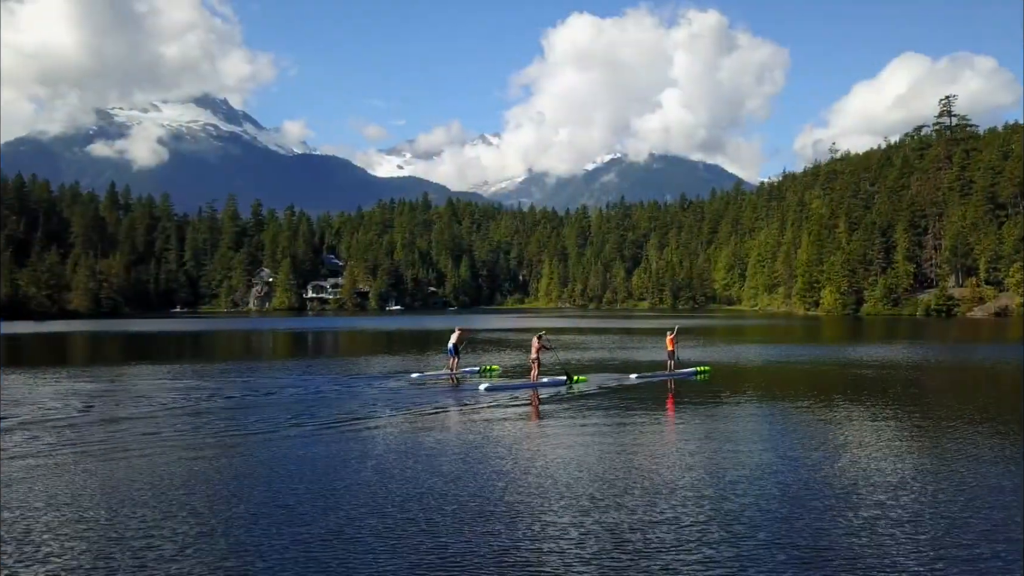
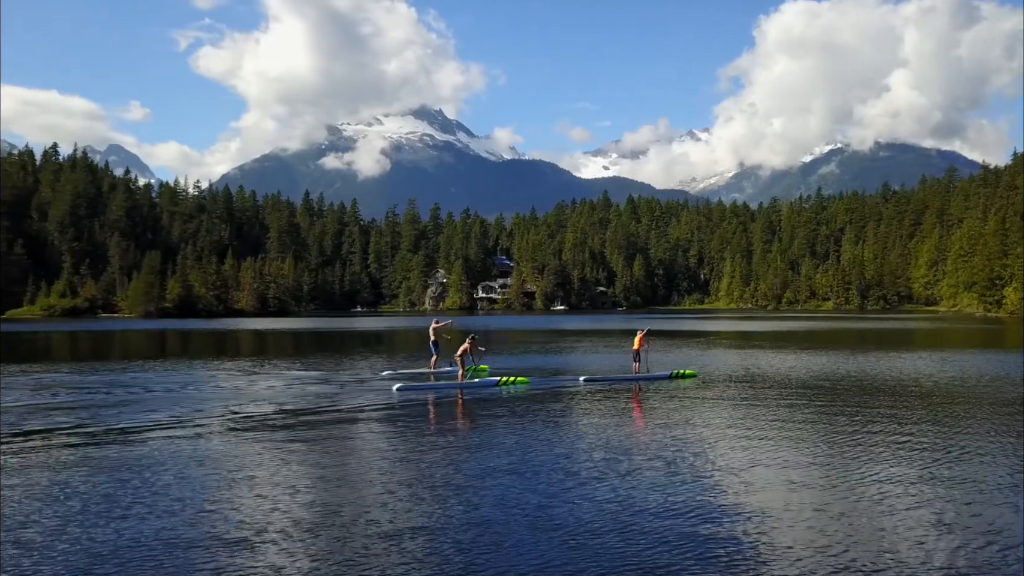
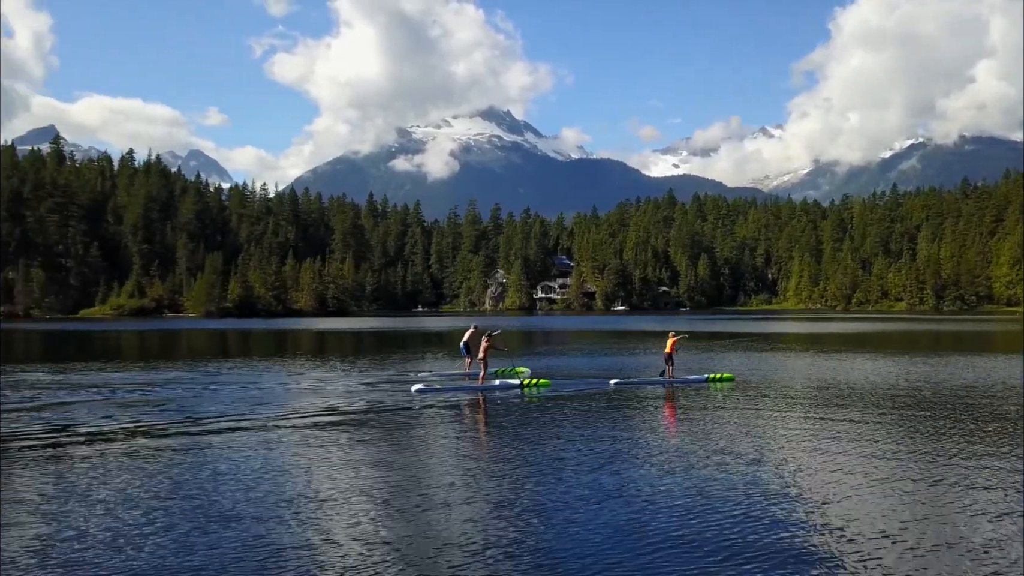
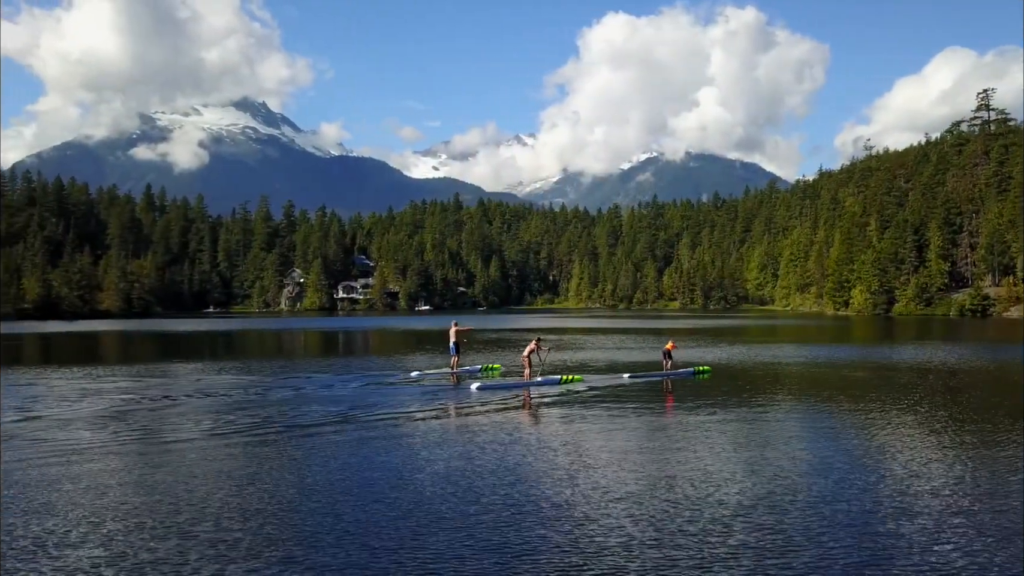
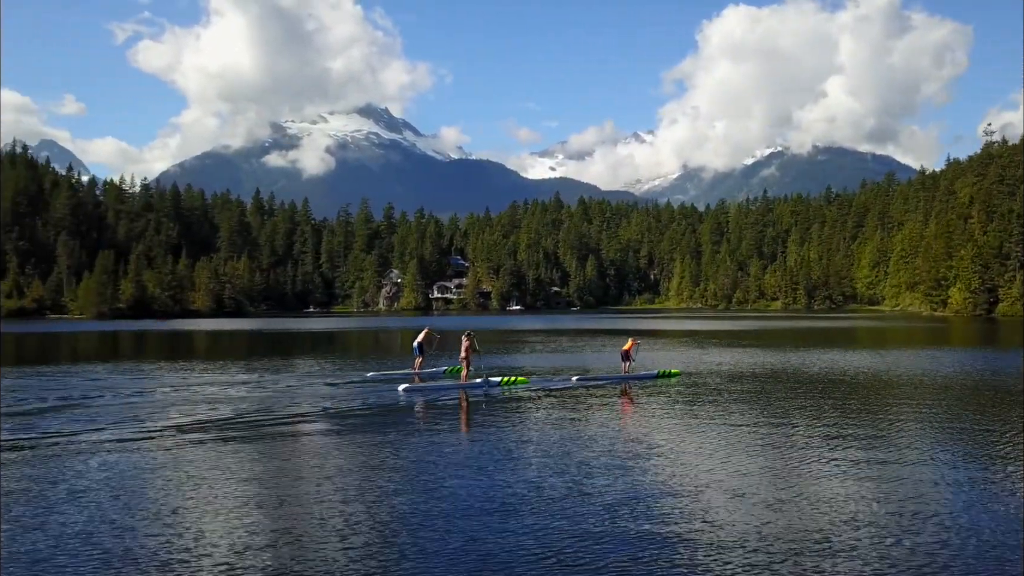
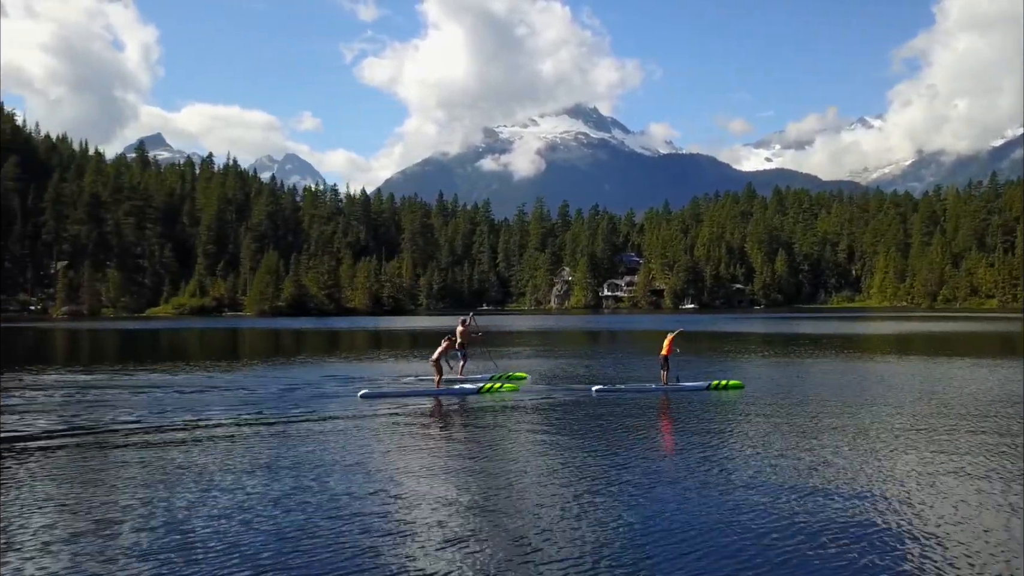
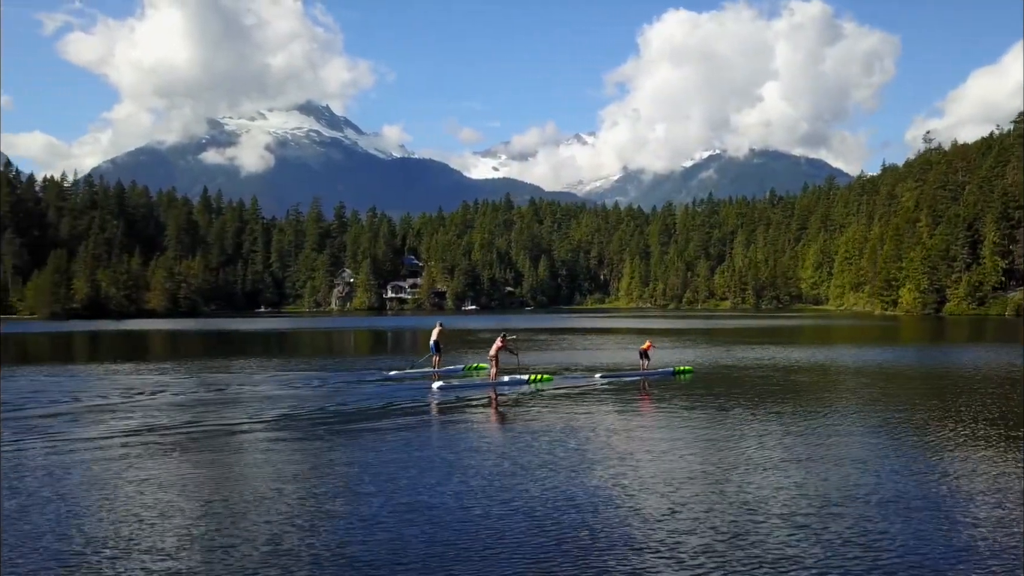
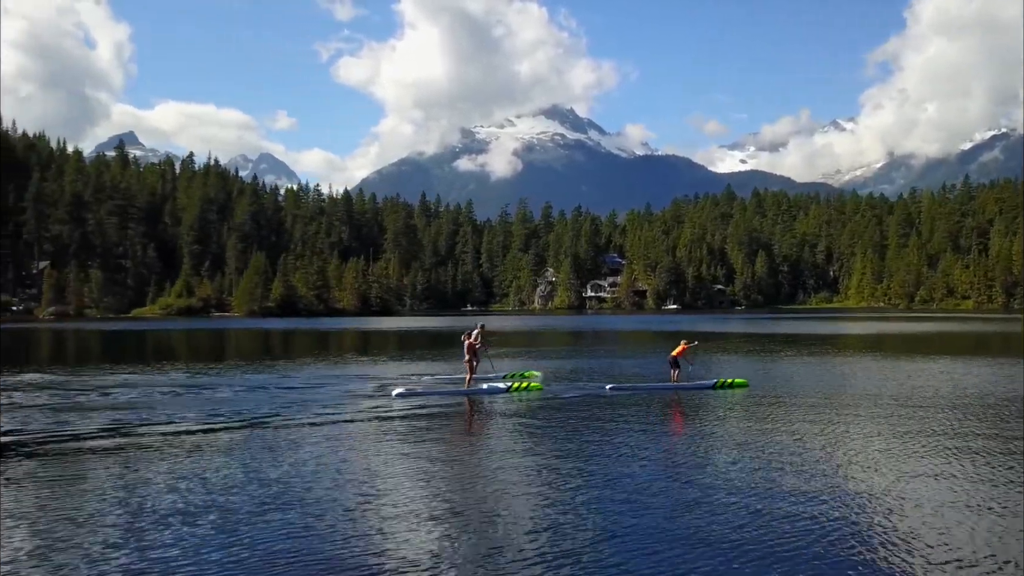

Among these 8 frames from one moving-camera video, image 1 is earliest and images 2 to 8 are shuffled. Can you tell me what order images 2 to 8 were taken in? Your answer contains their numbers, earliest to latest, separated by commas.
4, 7, 5, 2, 3, 8, 6
